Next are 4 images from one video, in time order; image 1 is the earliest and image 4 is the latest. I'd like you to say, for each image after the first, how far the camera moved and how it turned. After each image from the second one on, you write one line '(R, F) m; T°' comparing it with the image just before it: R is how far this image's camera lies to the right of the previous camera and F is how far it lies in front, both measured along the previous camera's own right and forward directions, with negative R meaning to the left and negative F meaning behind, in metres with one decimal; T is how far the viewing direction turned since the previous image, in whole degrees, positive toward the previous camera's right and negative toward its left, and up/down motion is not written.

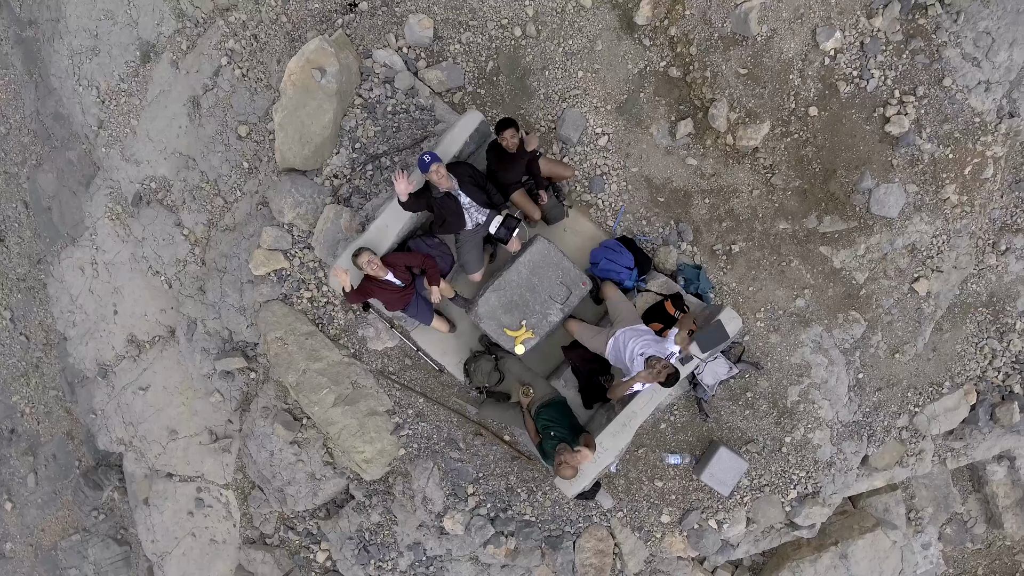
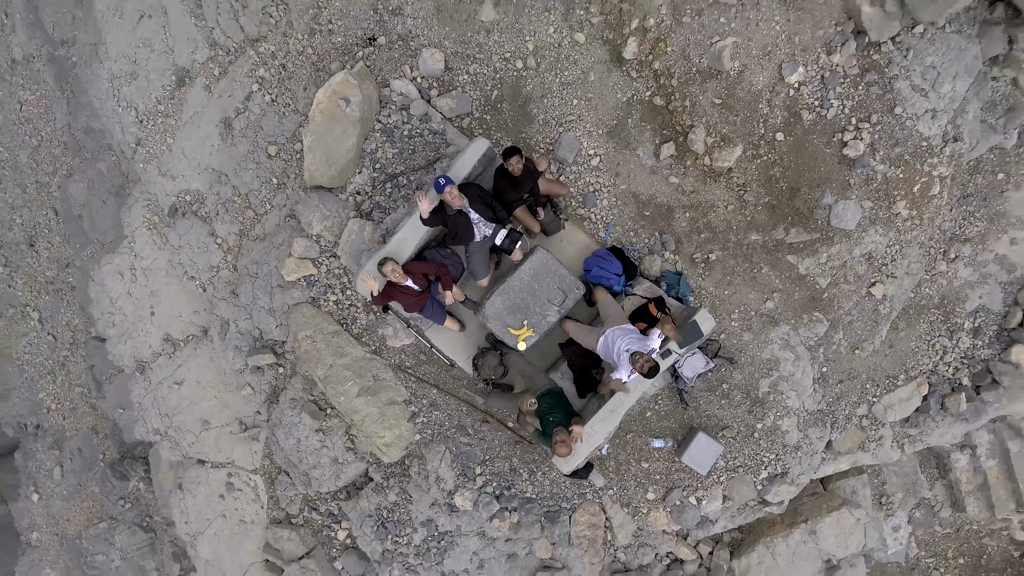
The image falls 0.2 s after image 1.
(0.0, -0.2) m; 0°
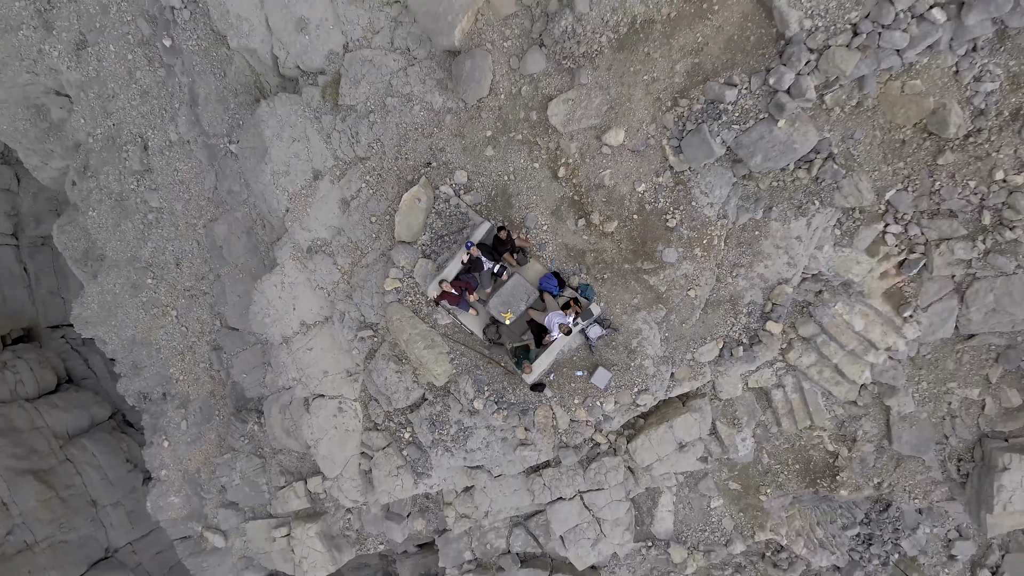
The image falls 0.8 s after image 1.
(+0.1, -1.6) m; 0°
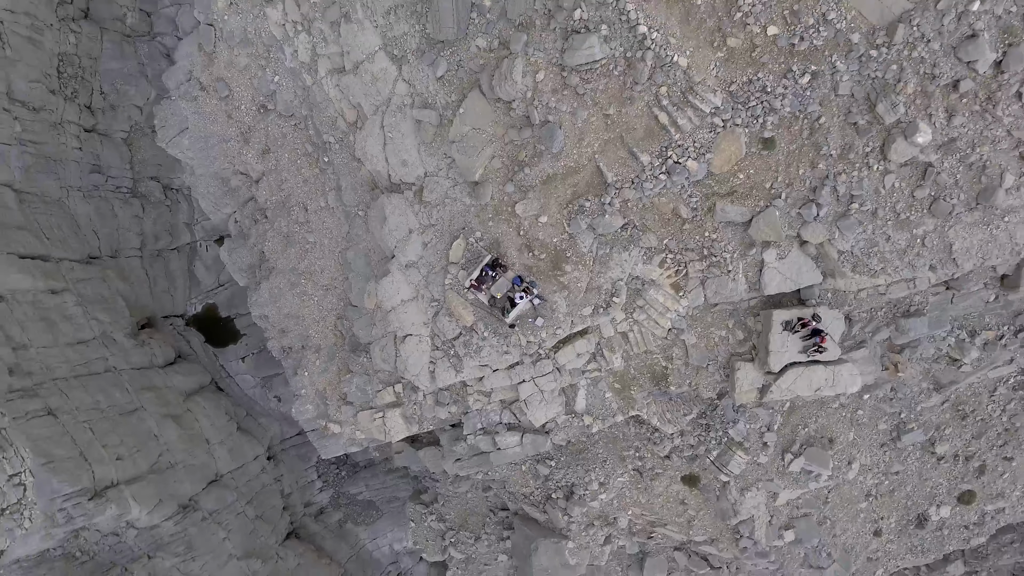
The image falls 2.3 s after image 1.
(+0.2, -4.3) m; 0°
